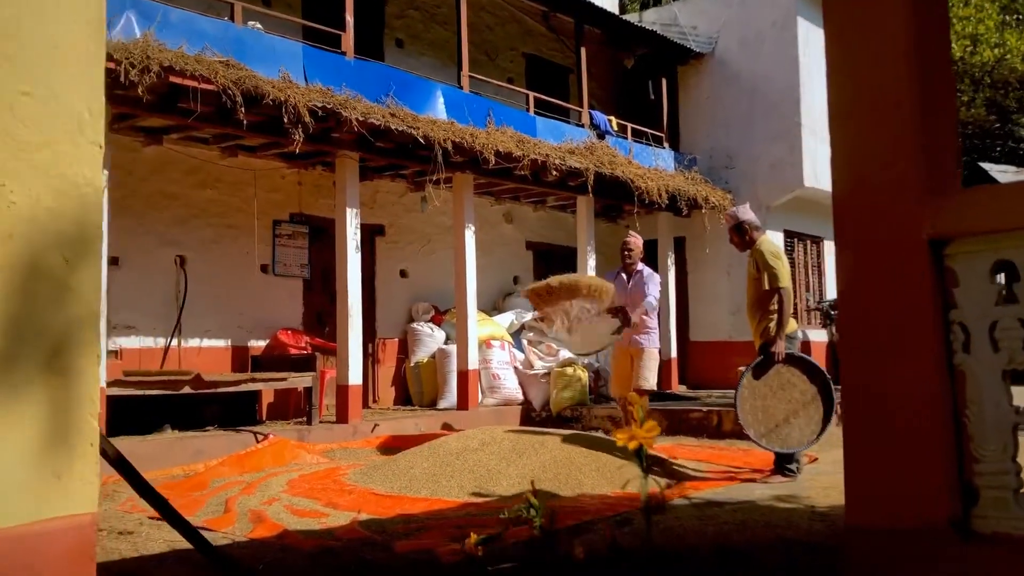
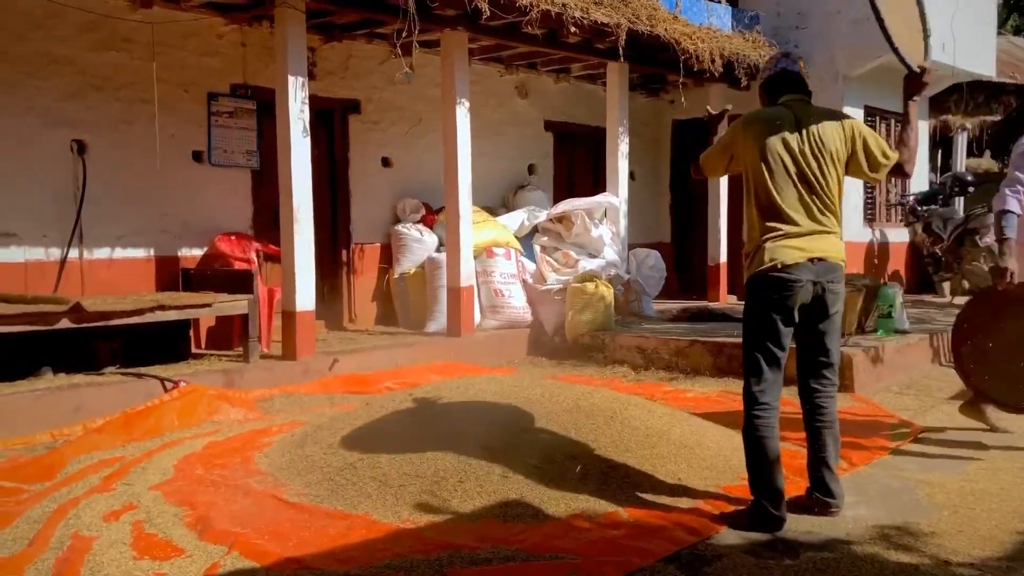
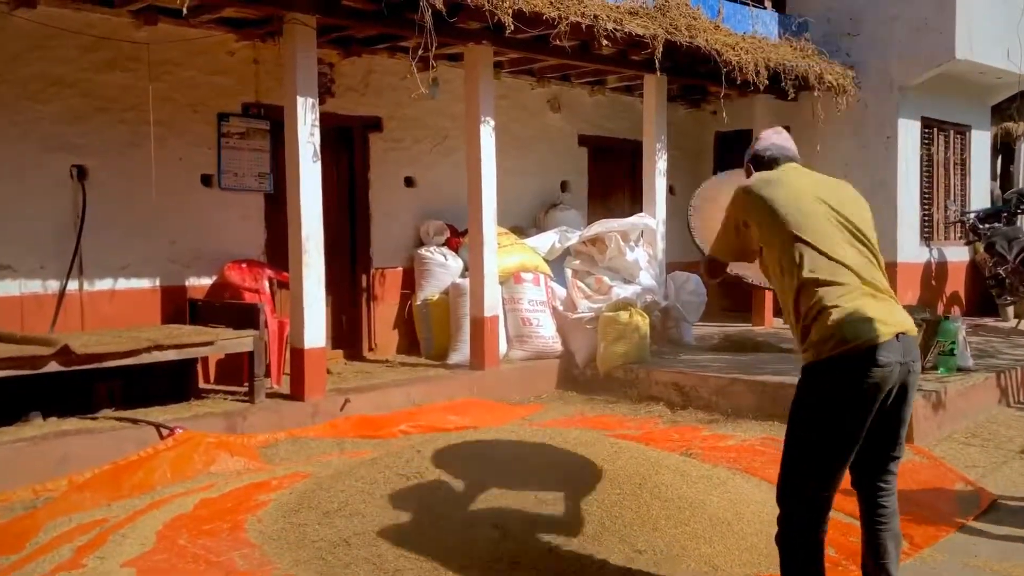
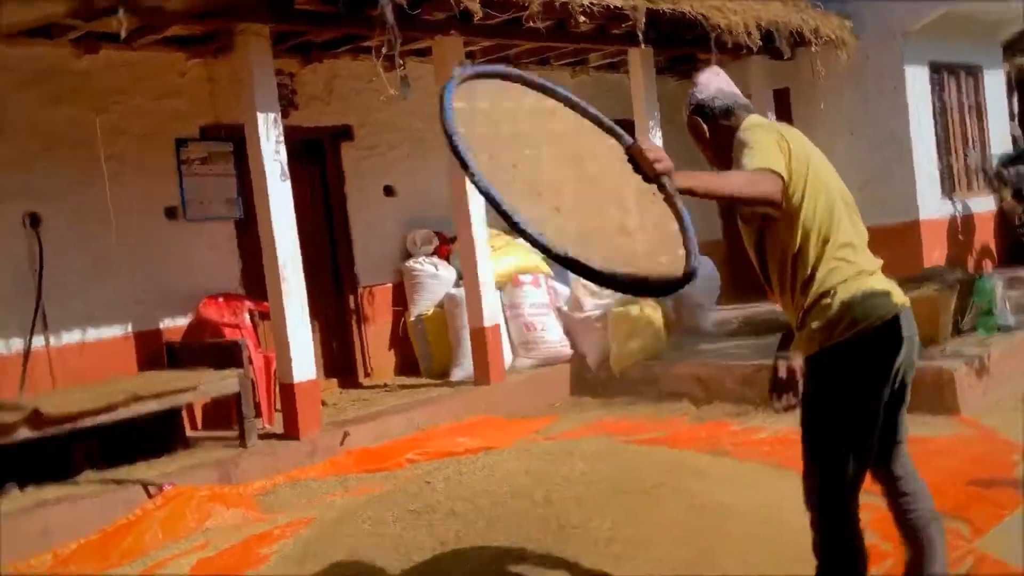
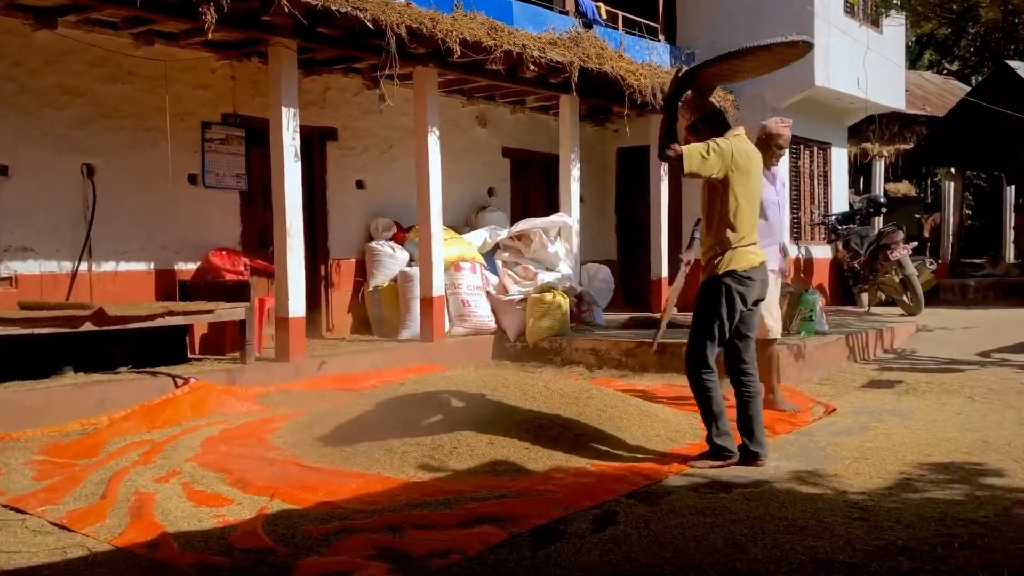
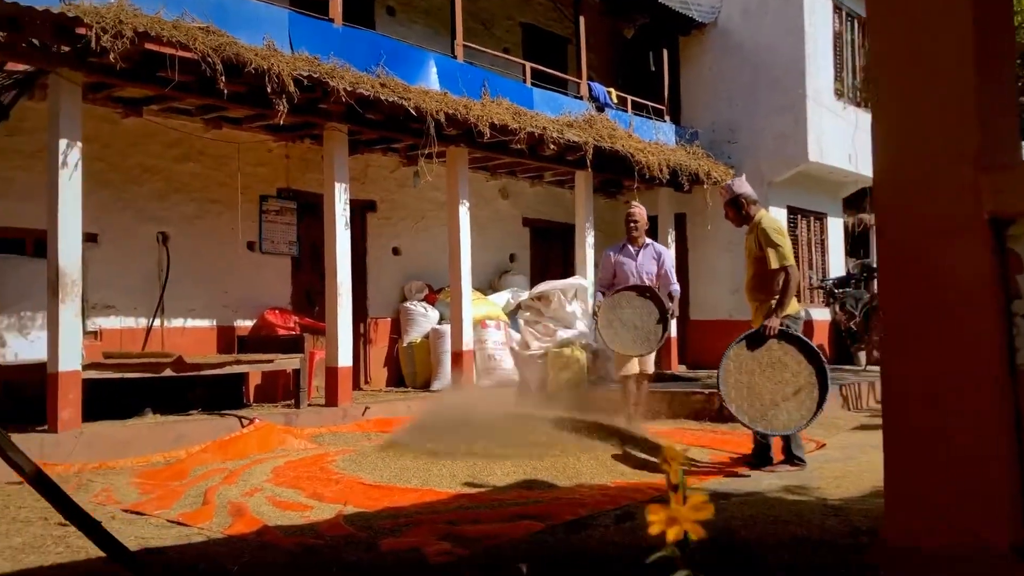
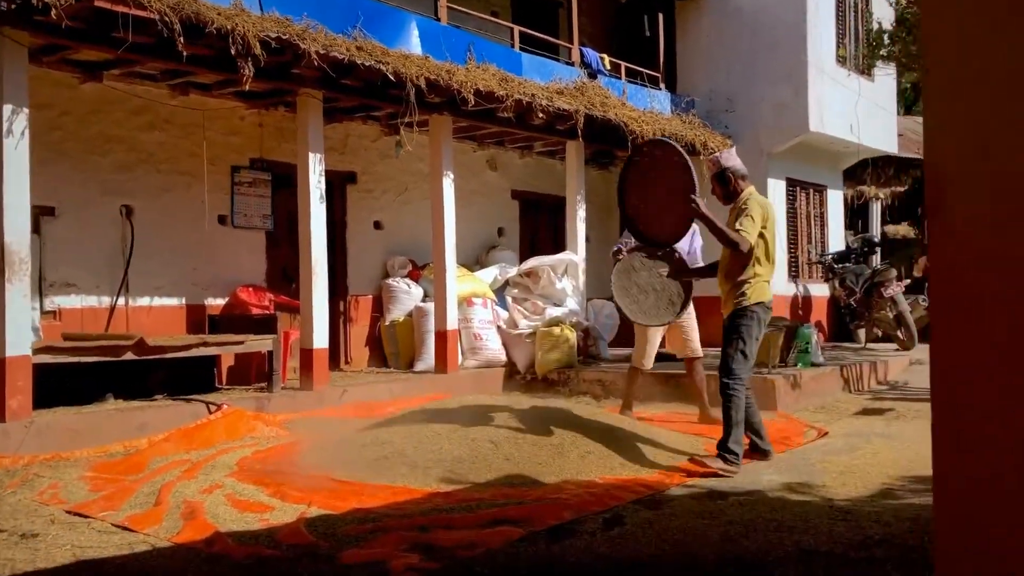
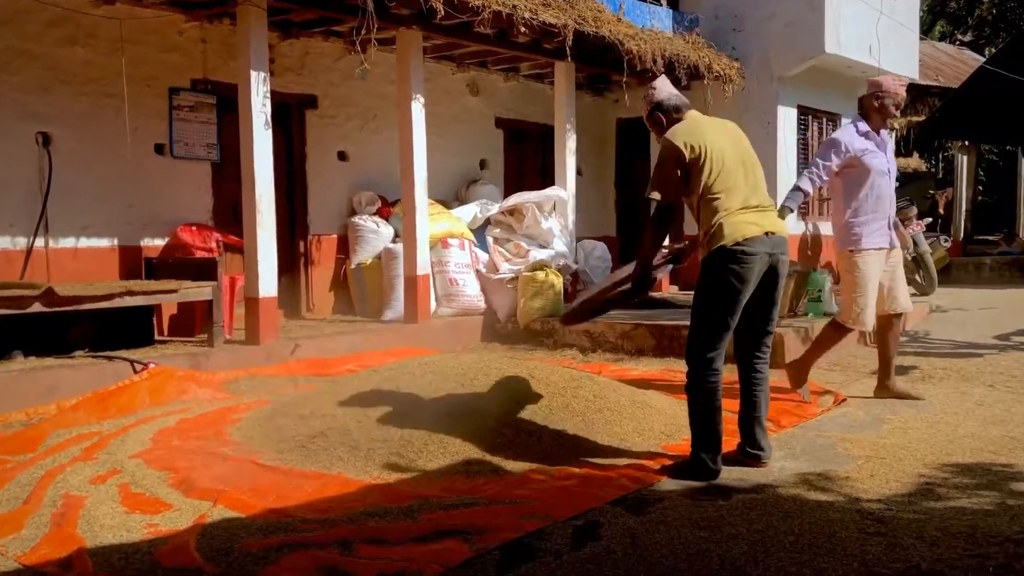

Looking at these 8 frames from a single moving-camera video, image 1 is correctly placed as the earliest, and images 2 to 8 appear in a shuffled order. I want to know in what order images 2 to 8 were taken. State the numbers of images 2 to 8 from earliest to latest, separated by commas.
6, 7, 5, 8, 2, 3, 4
